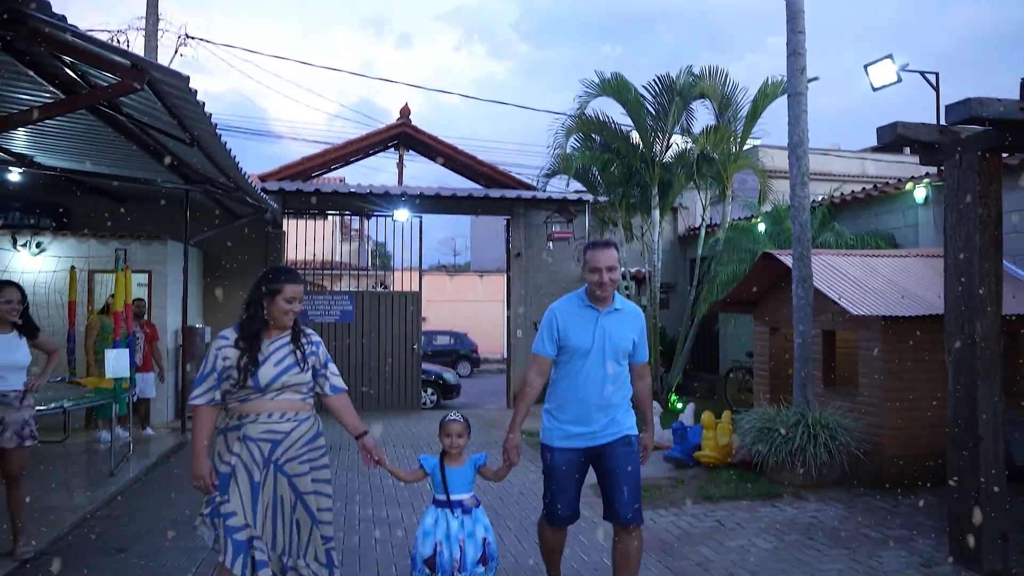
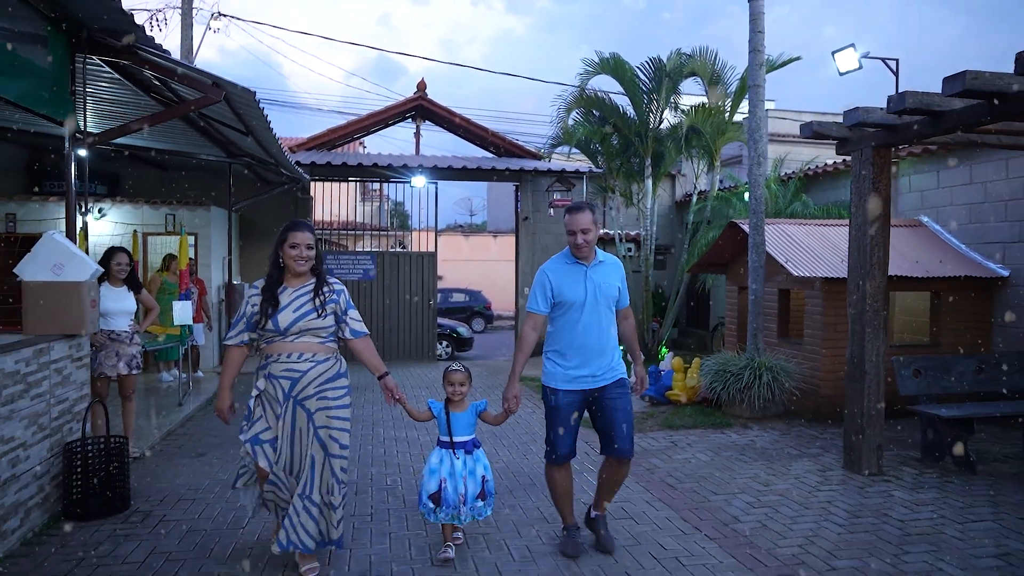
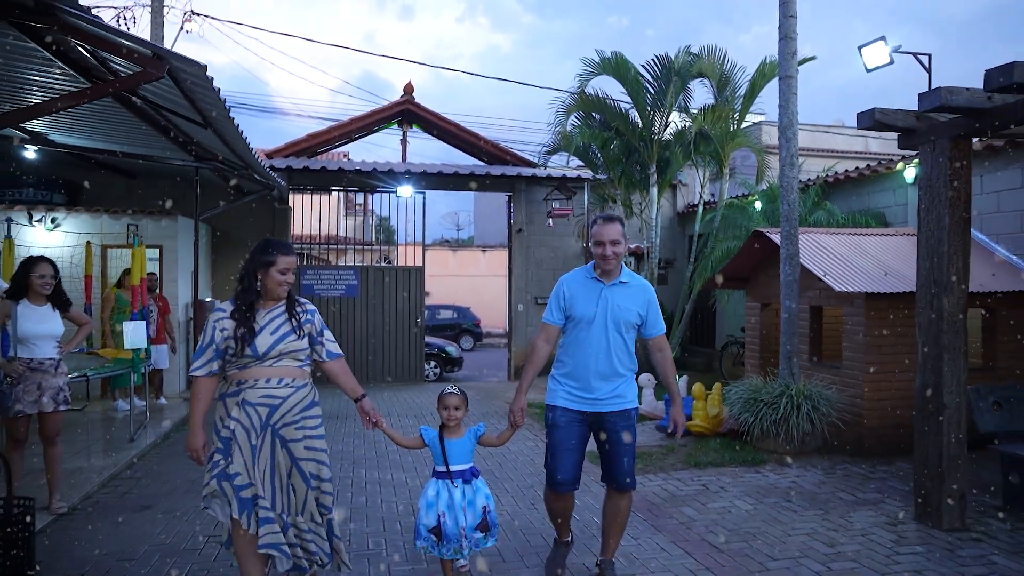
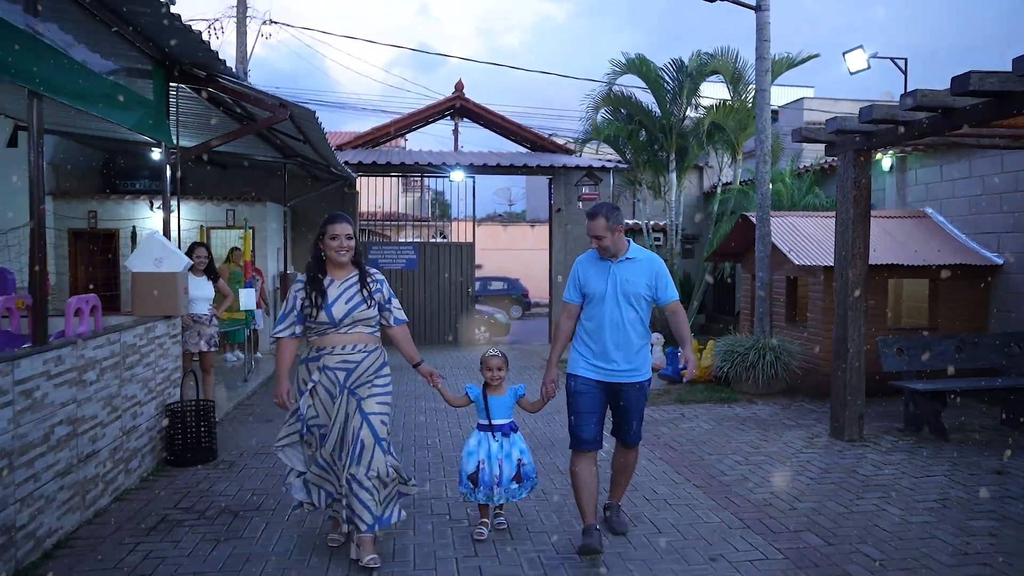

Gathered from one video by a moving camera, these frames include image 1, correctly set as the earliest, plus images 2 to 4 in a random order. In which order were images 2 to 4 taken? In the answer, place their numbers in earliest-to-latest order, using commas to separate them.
3, 2, 4
